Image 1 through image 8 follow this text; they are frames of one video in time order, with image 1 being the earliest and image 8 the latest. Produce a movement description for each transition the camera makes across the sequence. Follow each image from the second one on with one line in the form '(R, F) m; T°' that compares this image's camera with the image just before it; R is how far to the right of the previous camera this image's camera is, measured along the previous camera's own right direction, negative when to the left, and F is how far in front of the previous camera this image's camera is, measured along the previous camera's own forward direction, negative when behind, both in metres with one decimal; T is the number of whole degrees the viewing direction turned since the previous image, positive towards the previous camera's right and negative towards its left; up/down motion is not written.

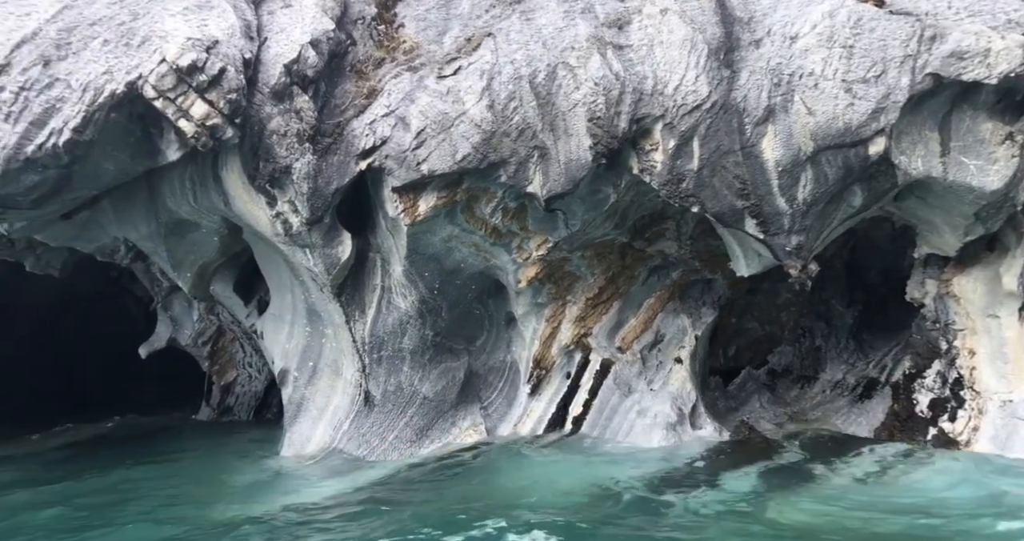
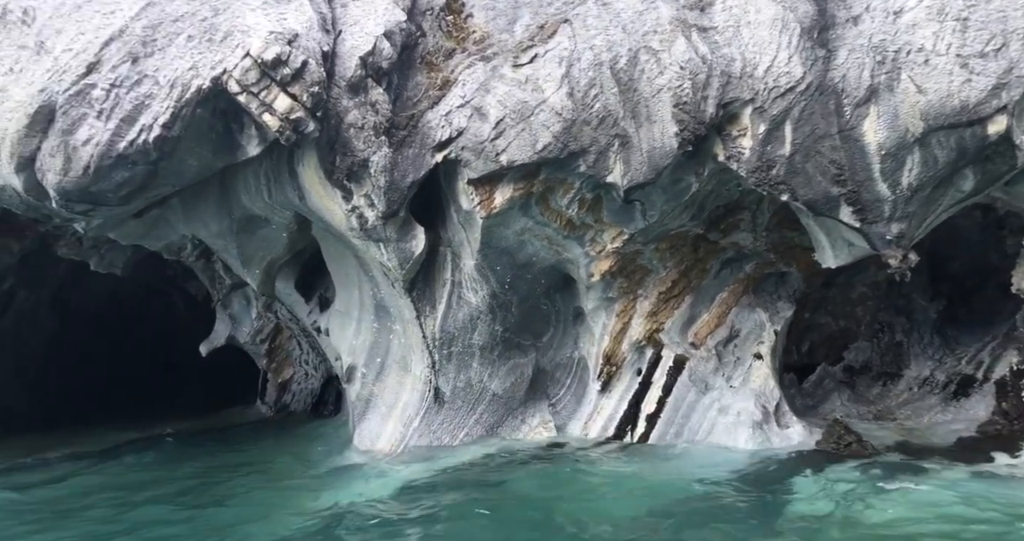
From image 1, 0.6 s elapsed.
(-0.1, +0.1) m; -4°
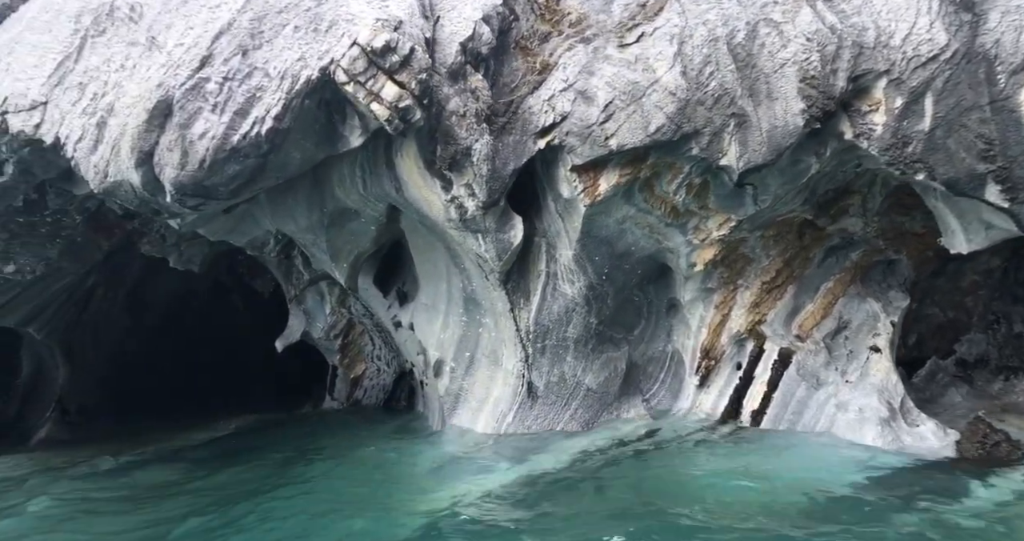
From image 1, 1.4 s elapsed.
(-0.2, +0.1) m; -5°
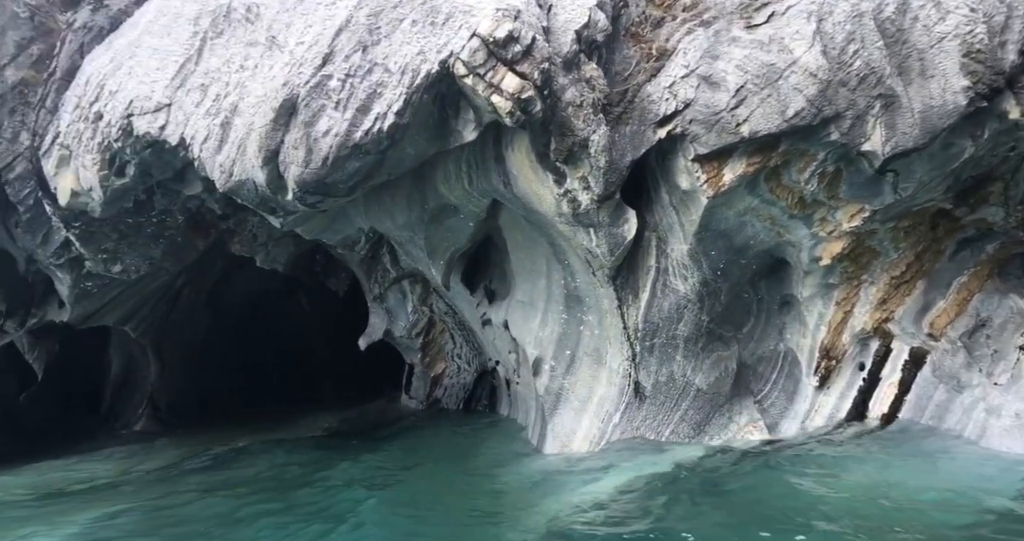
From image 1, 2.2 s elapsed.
(-0.2, +0.1) m; -5°
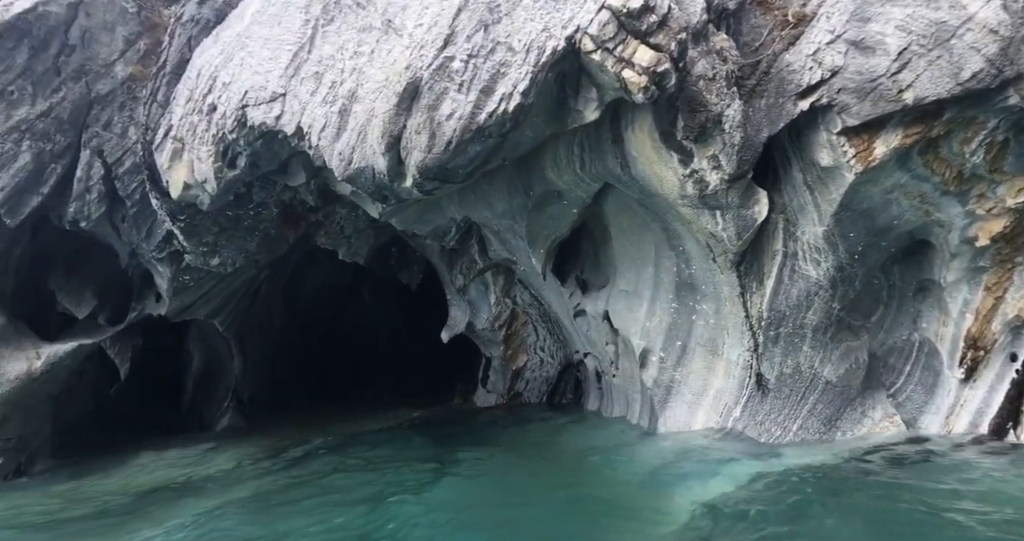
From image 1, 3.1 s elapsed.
(-0.3, +0.2) m; -5°
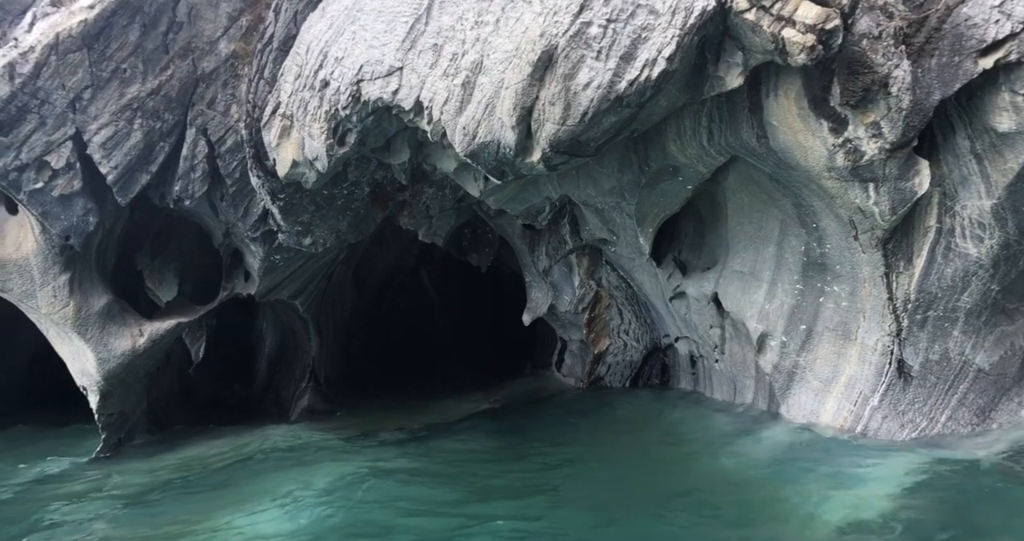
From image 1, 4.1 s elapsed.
(-0.3, +0.2) m; -5°
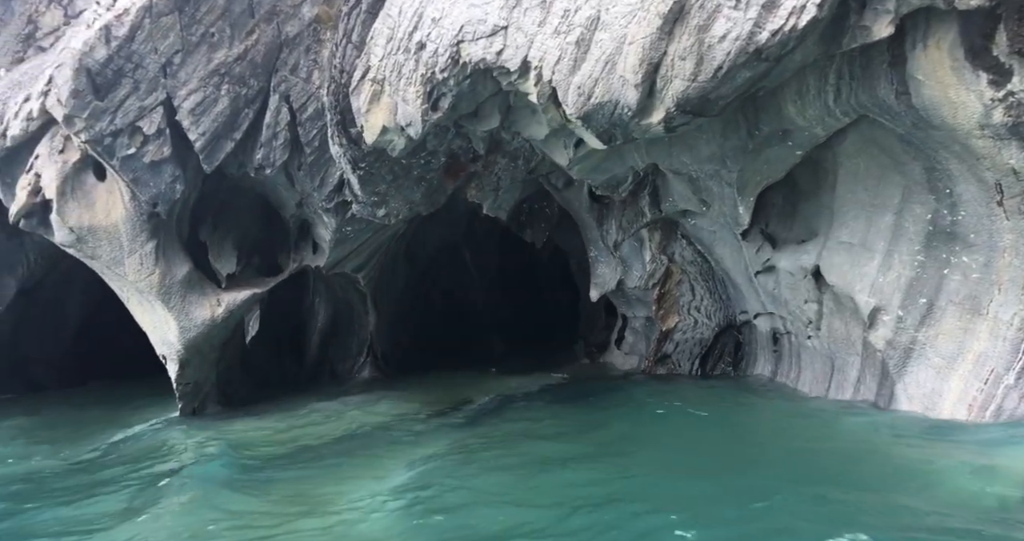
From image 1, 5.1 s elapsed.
(-0.4, +0.1) m; -3°
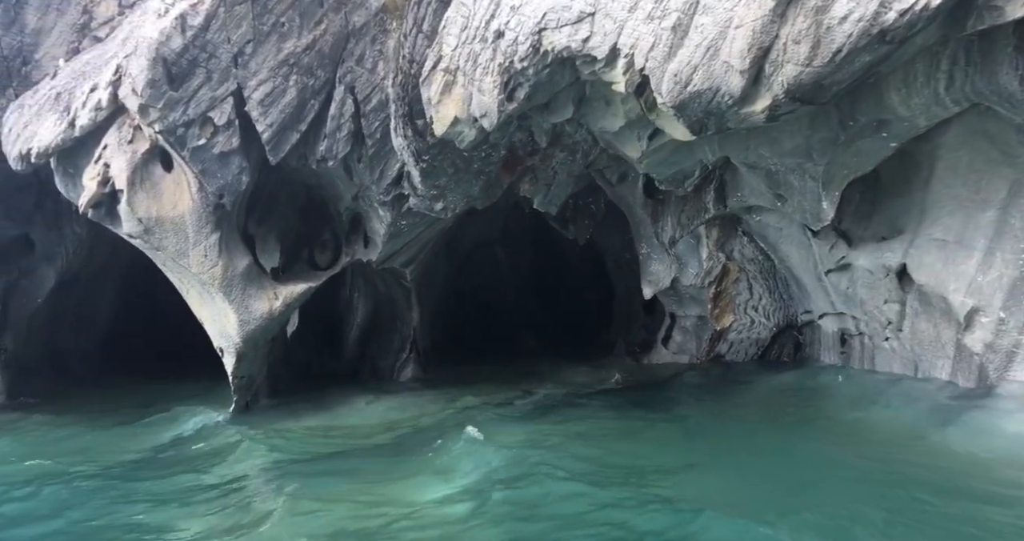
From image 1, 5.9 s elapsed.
(-0.3, +0.1) m; -2°
